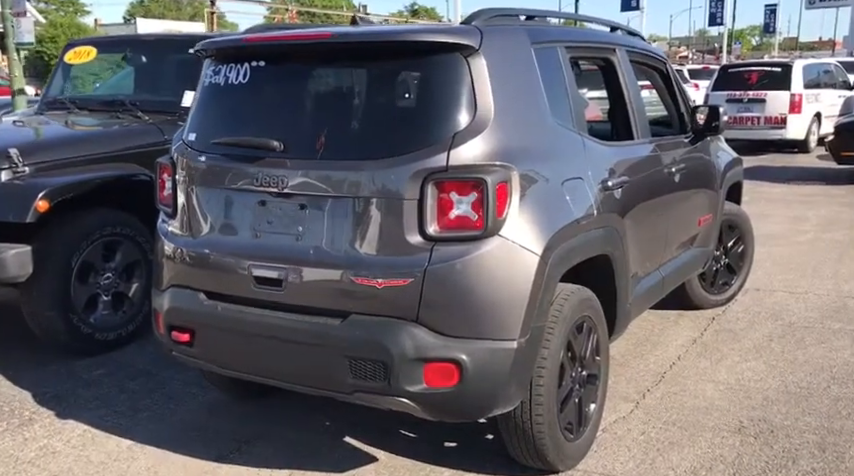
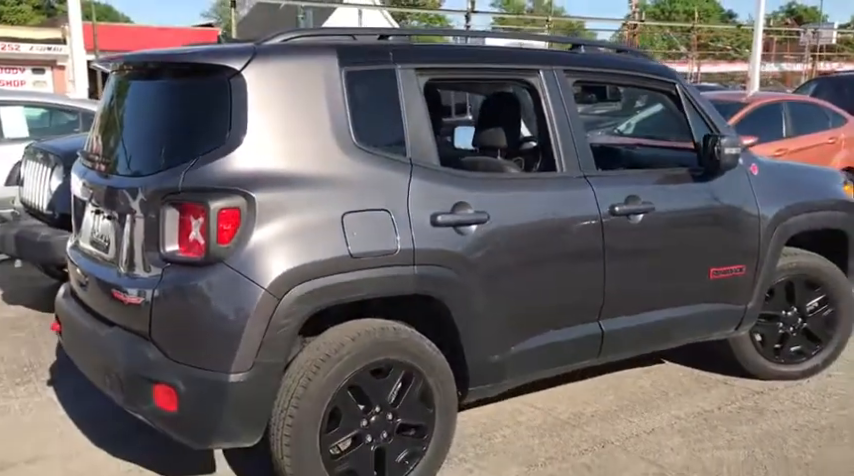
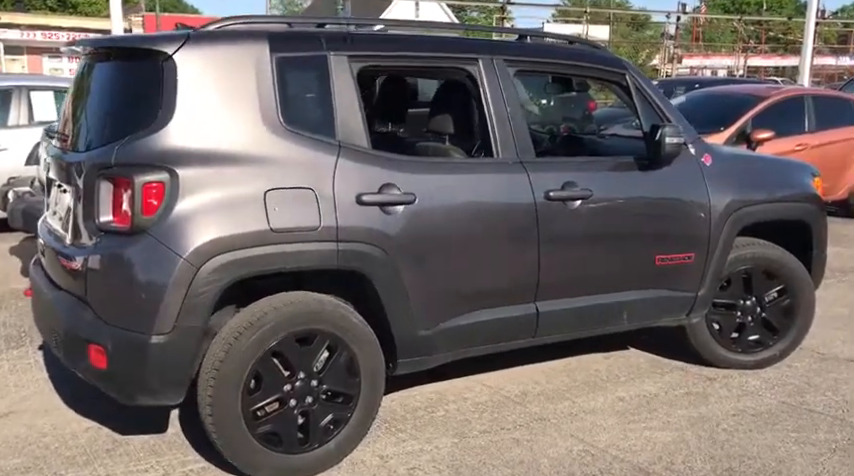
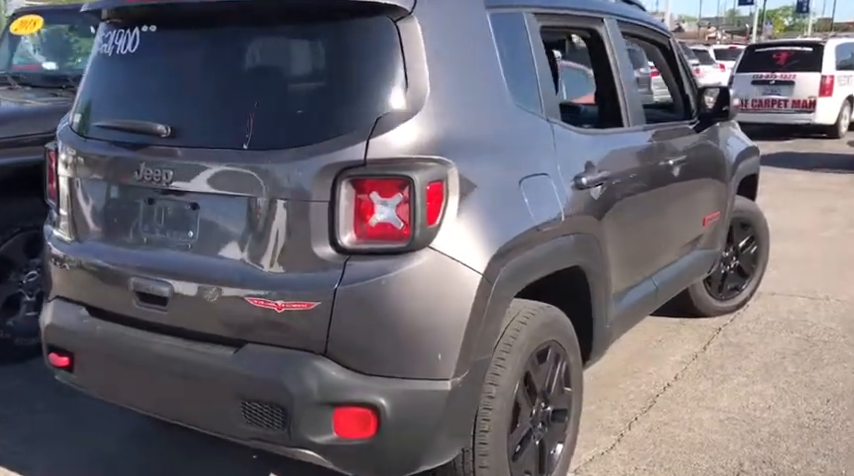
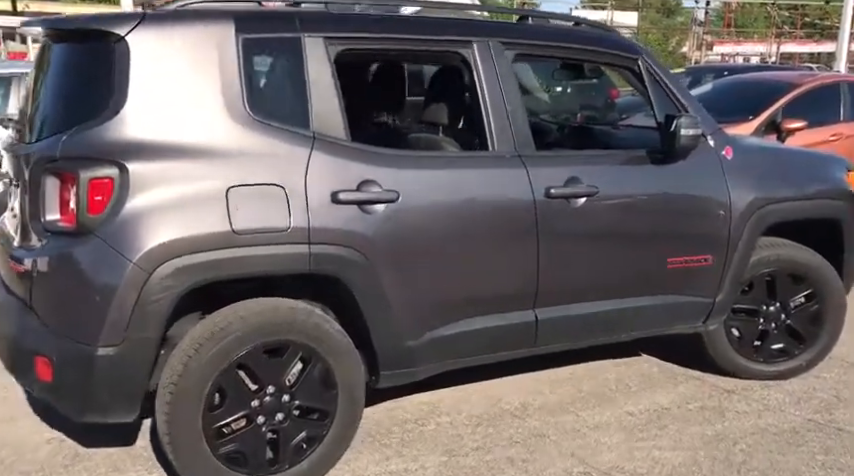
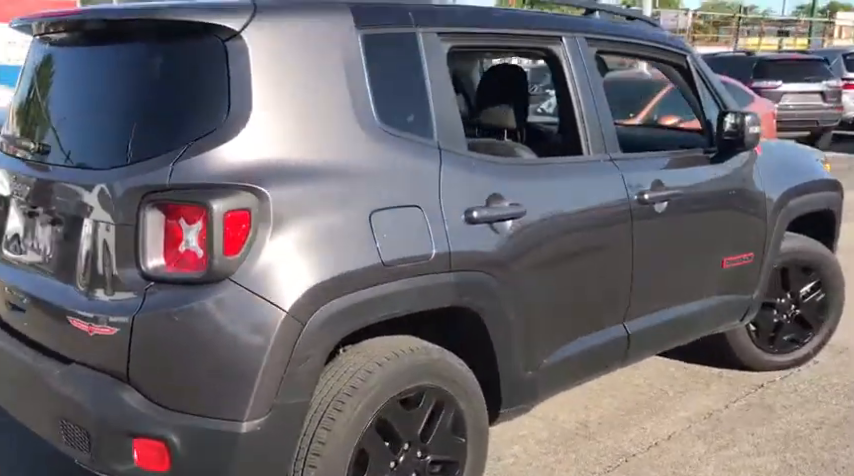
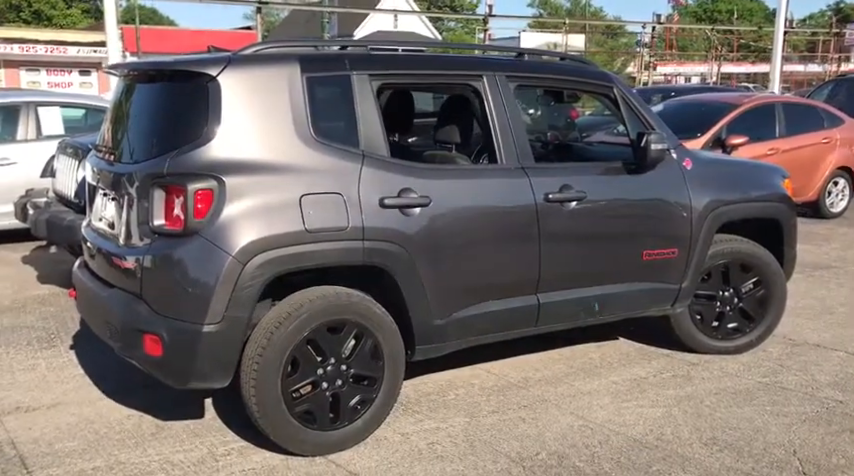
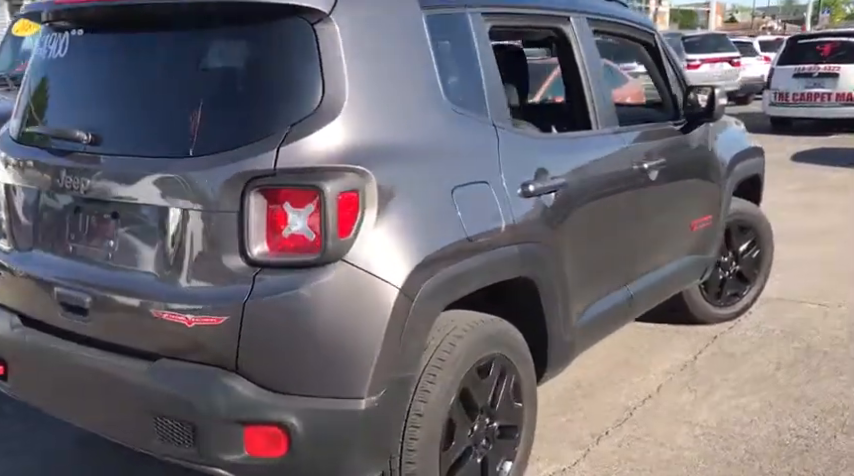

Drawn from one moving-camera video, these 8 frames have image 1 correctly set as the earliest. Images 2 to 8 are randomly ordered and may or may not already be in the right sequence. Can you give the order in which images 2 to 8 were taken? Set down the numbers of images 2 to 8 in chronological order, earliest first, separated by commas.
4, 8, 6, 2, 7, 3, 5
